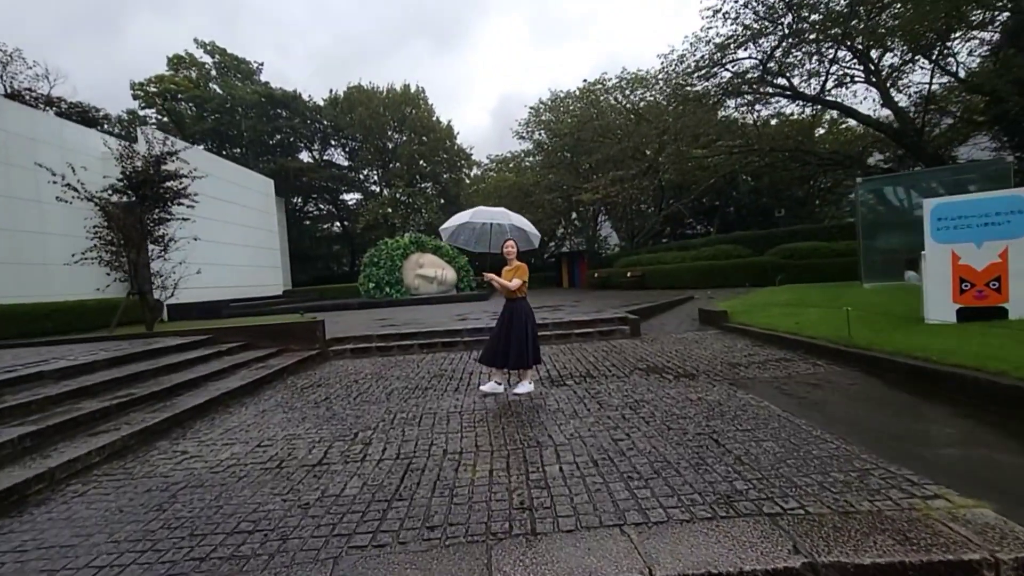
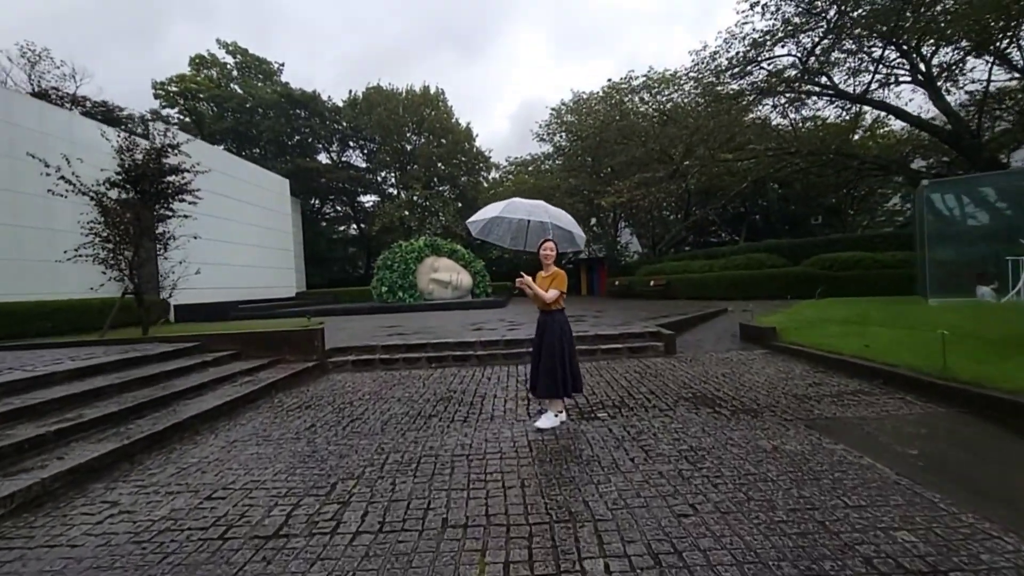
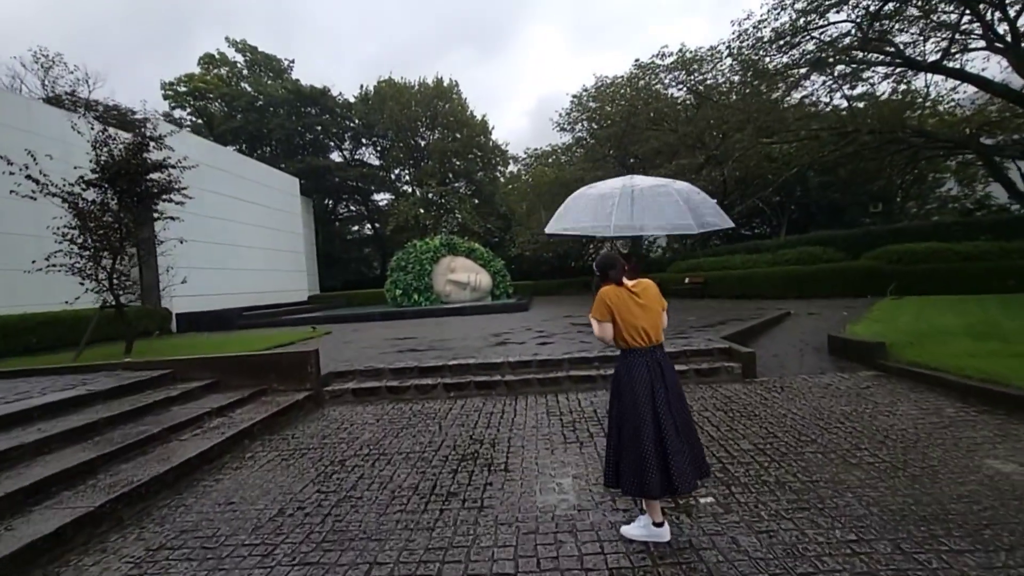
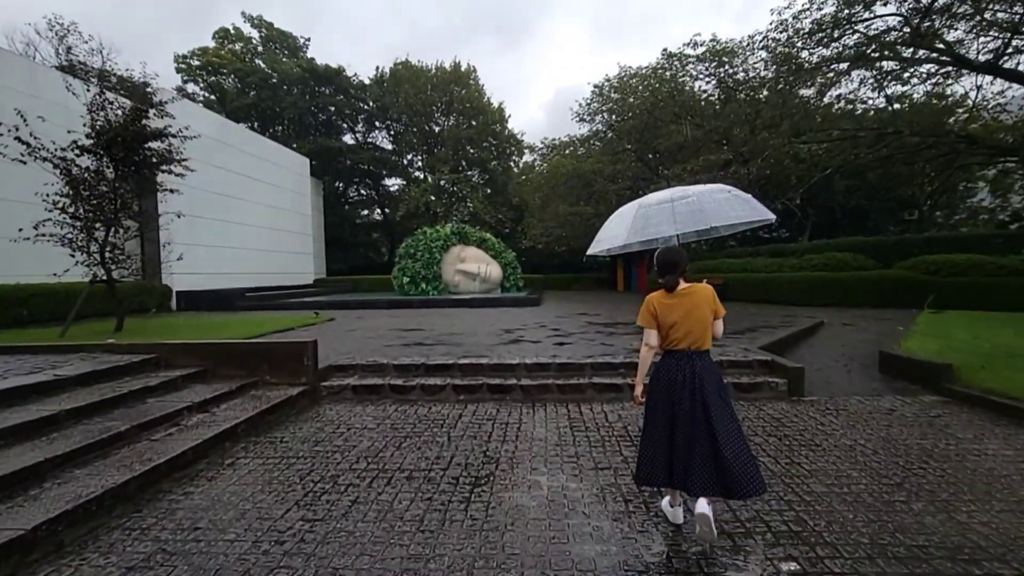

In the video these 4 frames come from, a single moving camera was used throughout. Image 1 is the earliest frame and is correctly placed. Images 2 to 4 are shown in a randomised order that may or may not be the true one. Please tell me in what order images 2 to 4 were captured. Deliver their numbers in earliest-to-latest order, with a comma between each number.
2, 3, 4
